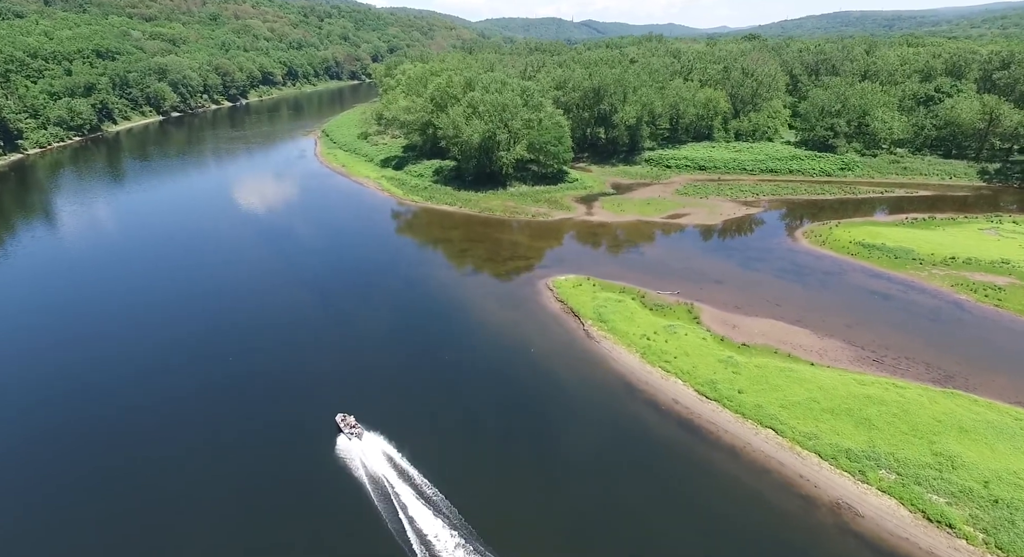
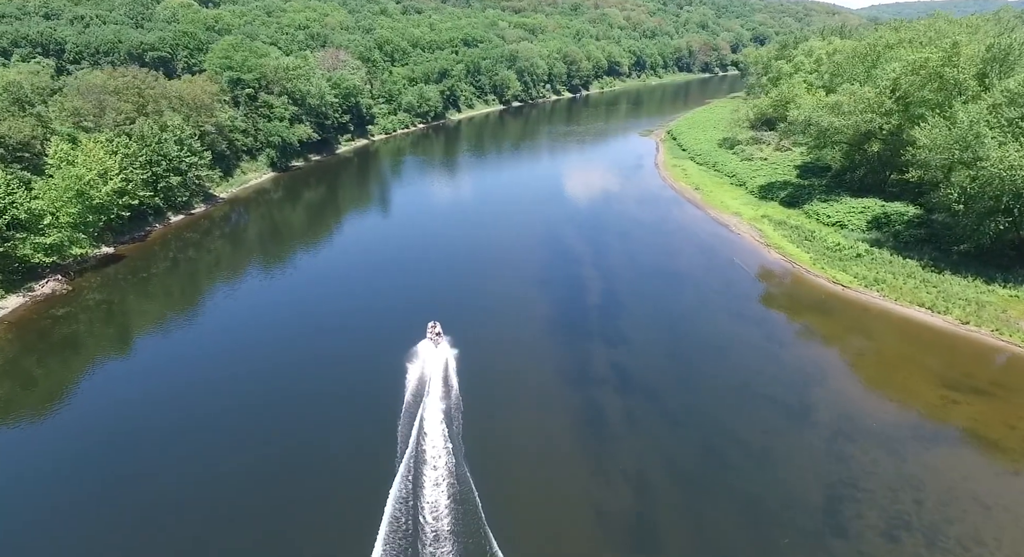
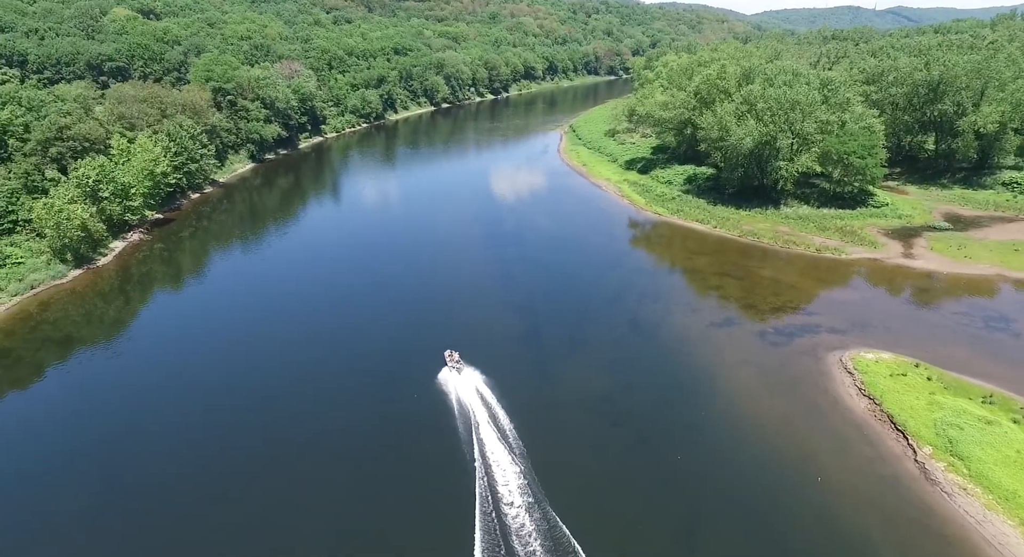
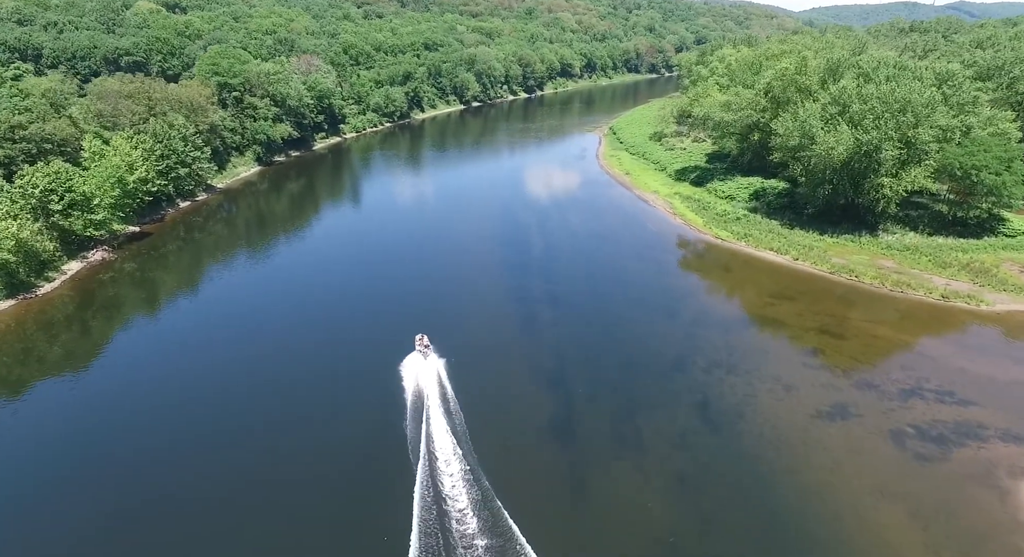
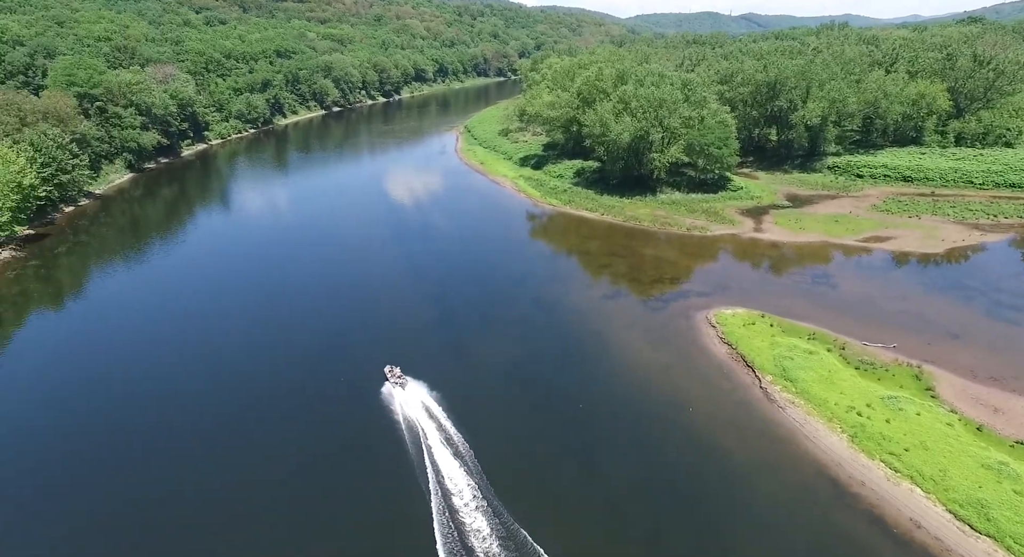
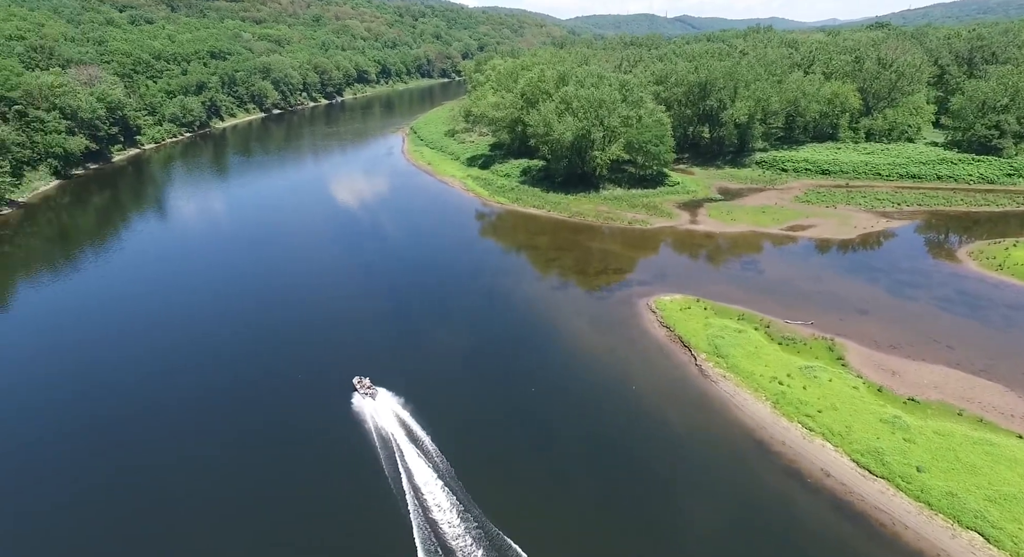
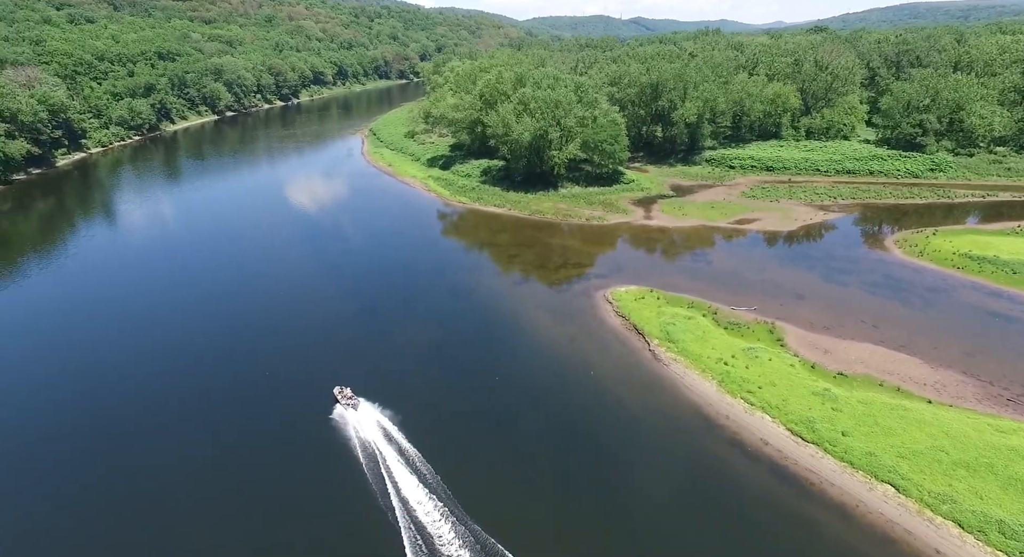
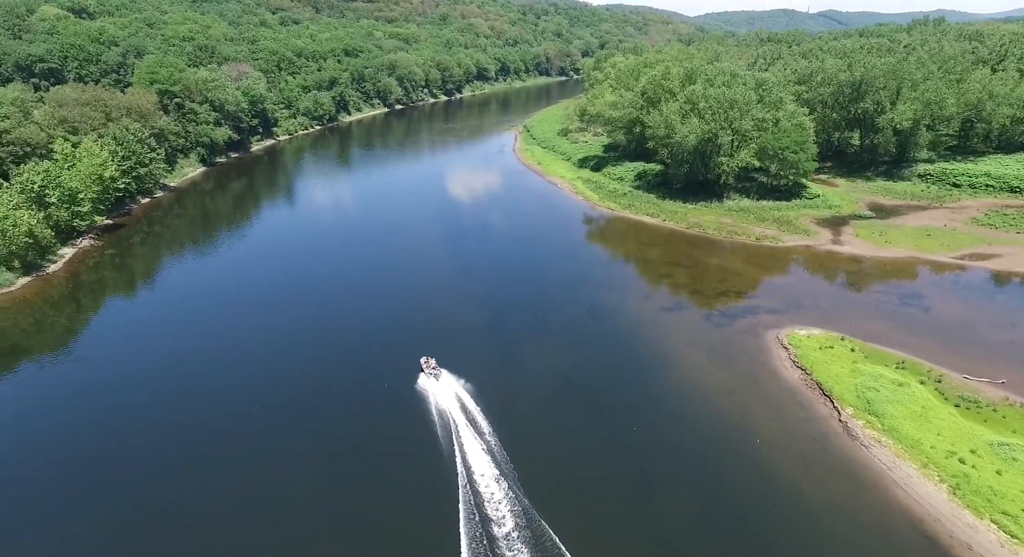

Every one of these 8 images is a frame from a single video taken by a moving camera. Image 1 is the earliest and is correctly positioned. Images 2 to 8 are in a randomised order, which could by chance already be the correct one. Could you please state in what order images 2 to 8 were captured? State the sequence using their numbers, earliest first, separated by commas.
7, 6, 5, 8, 3, 4, 2
